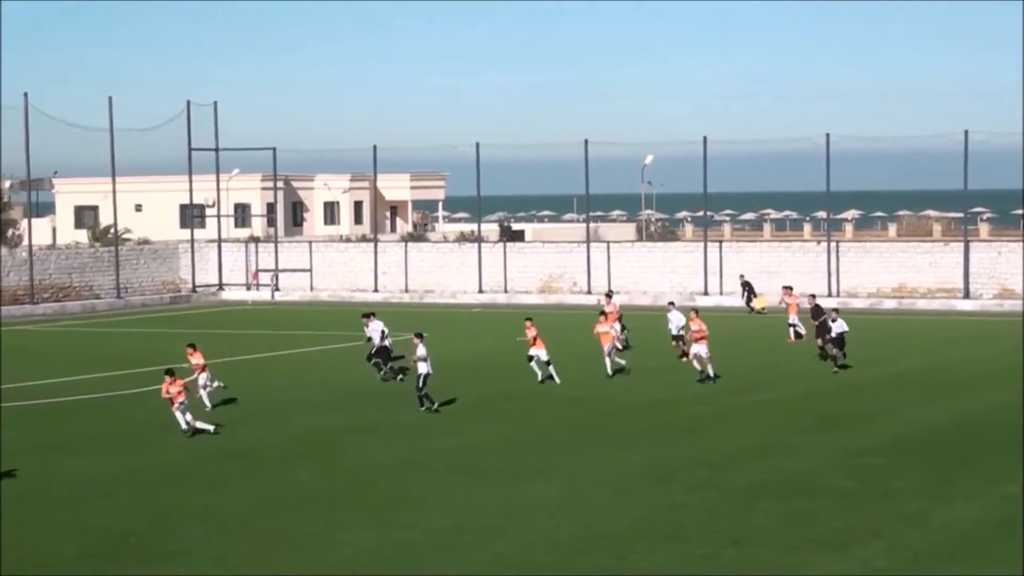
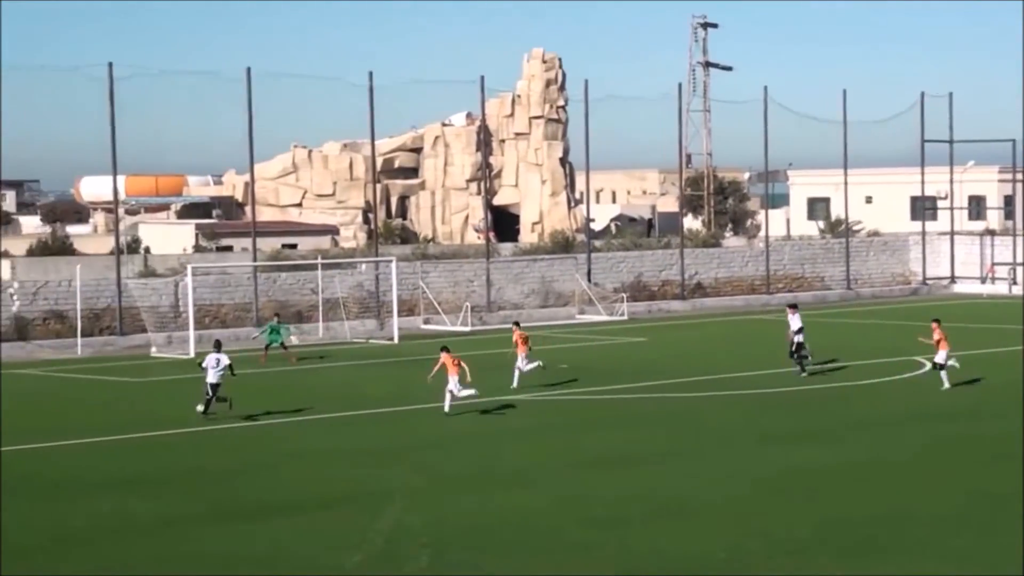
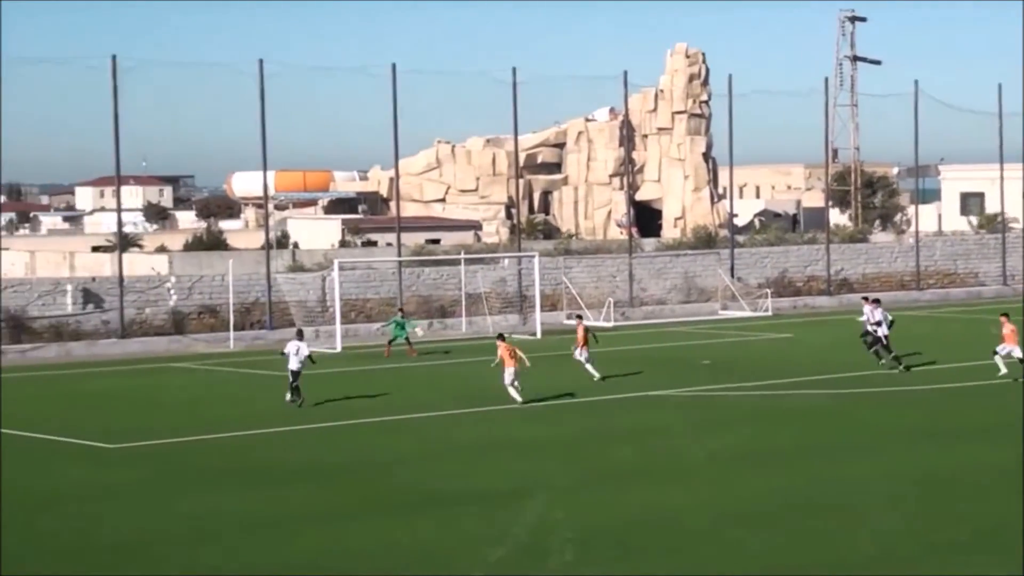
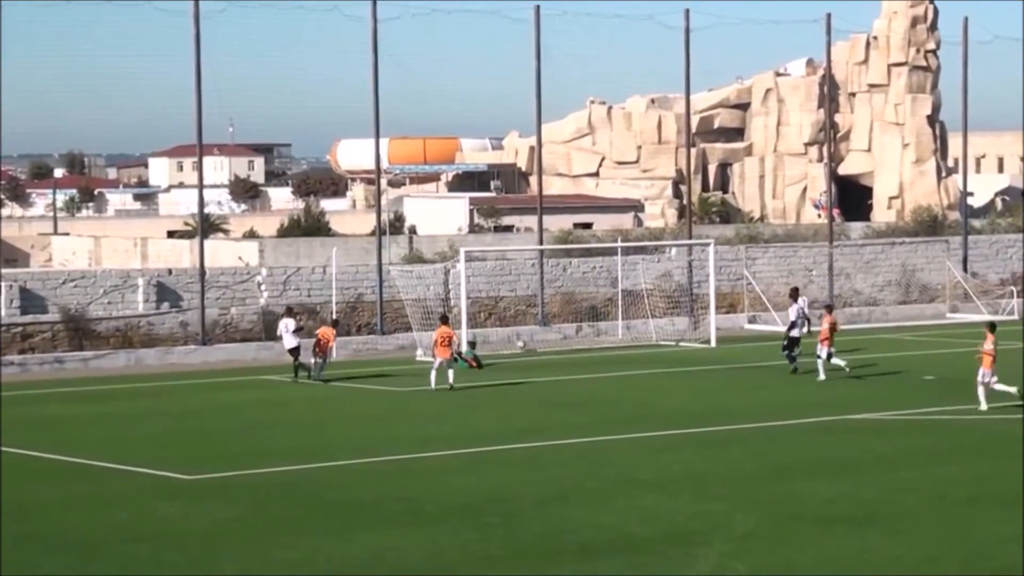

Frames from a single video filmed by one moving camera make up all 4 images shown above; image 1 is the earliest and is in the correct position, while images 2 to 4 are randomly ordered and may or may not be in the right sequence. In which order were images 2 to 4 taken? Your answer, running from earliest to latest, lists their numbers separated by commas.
2, 3, 4
